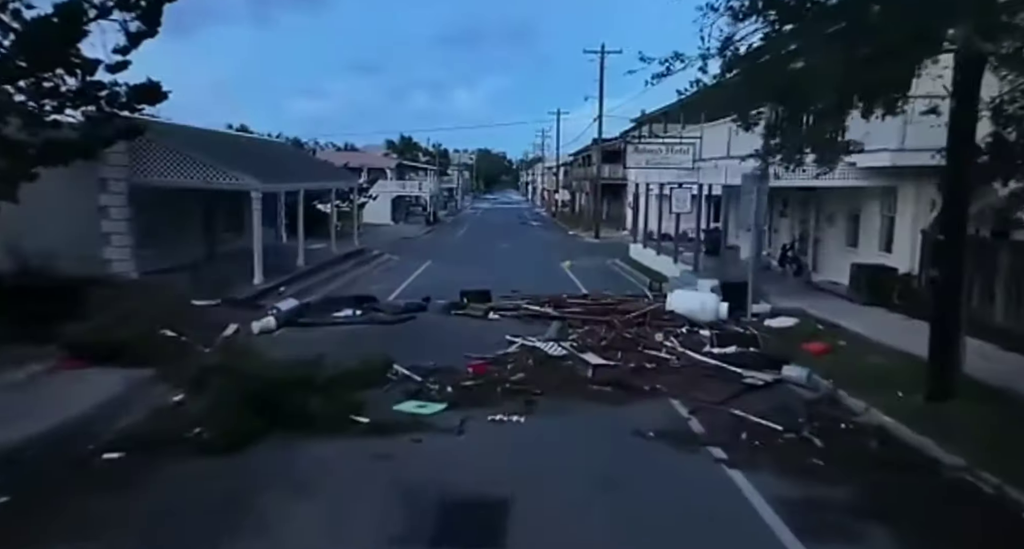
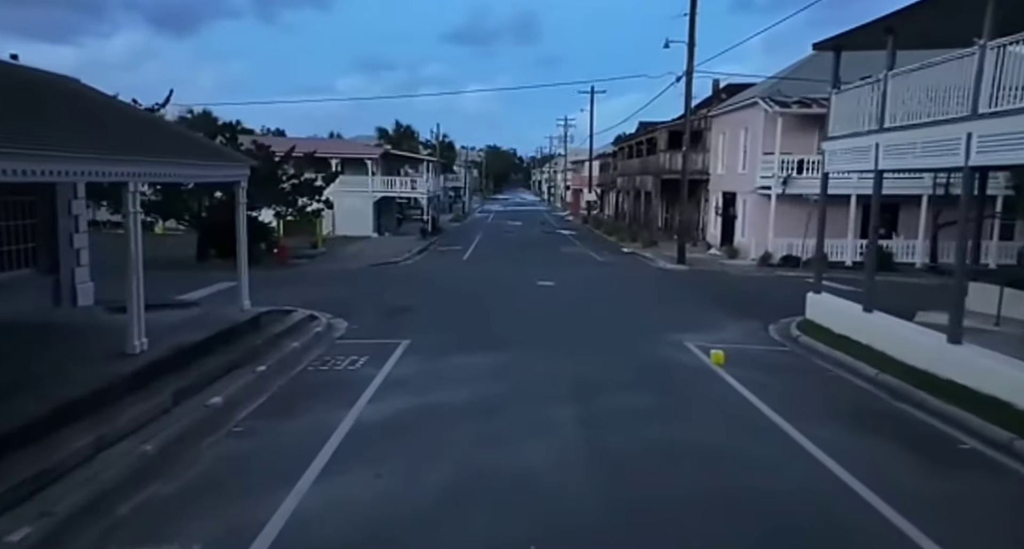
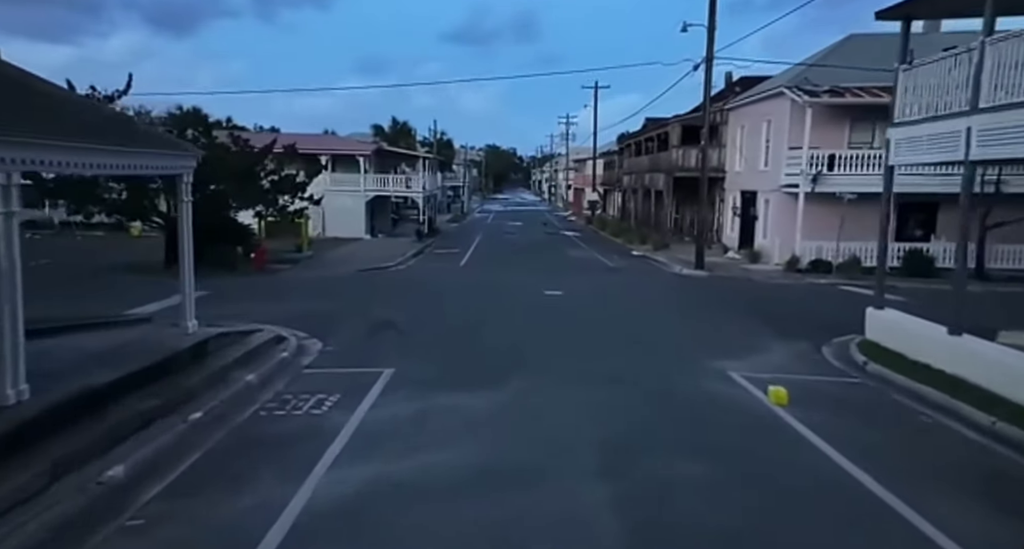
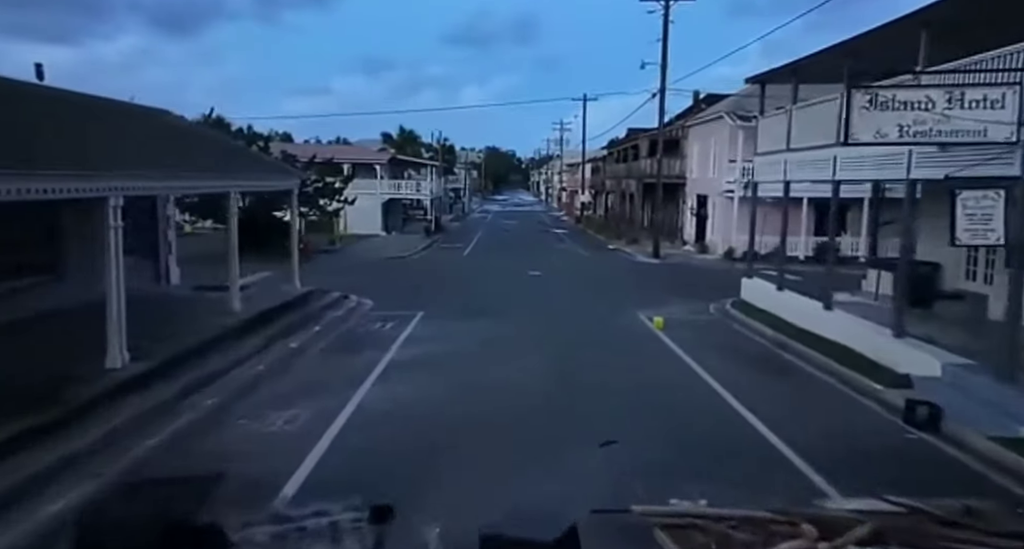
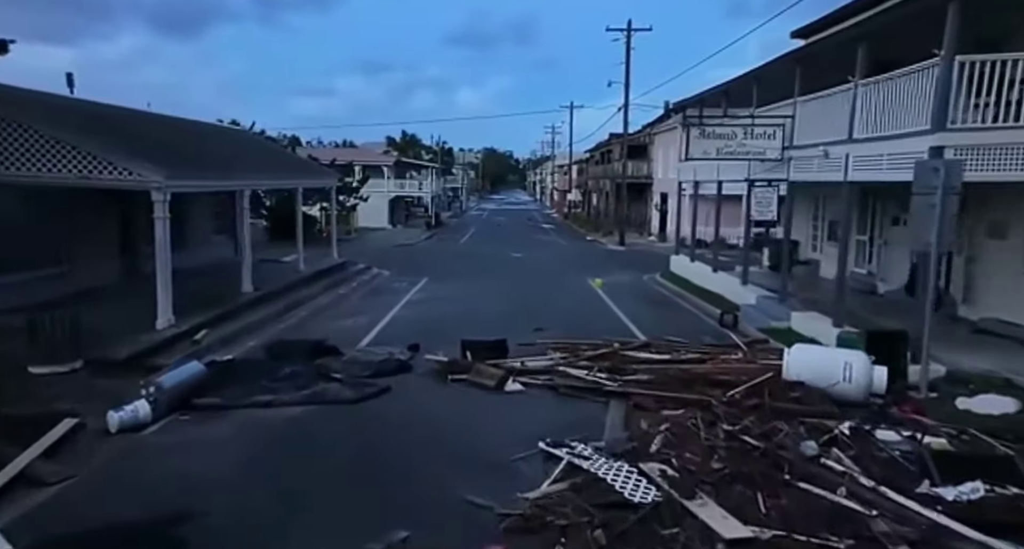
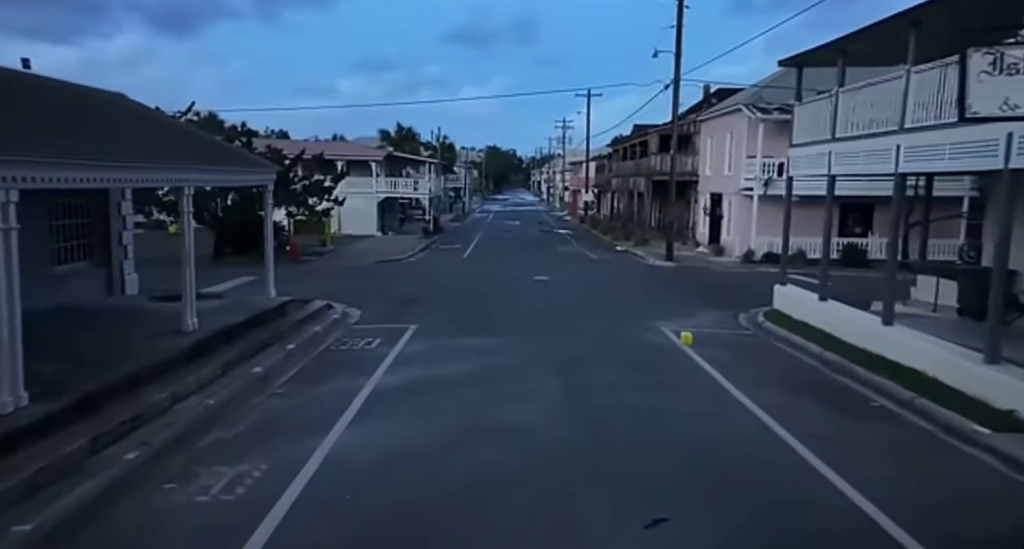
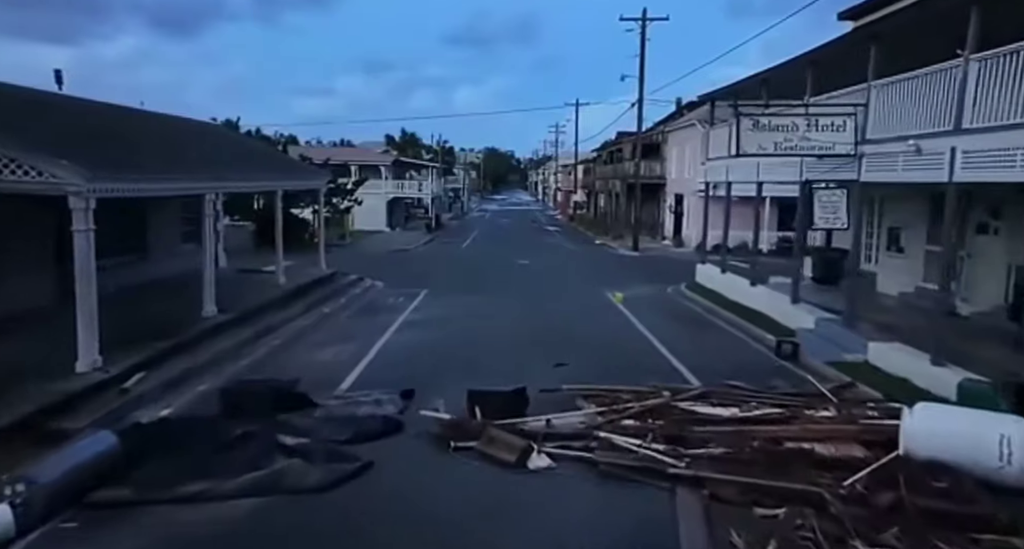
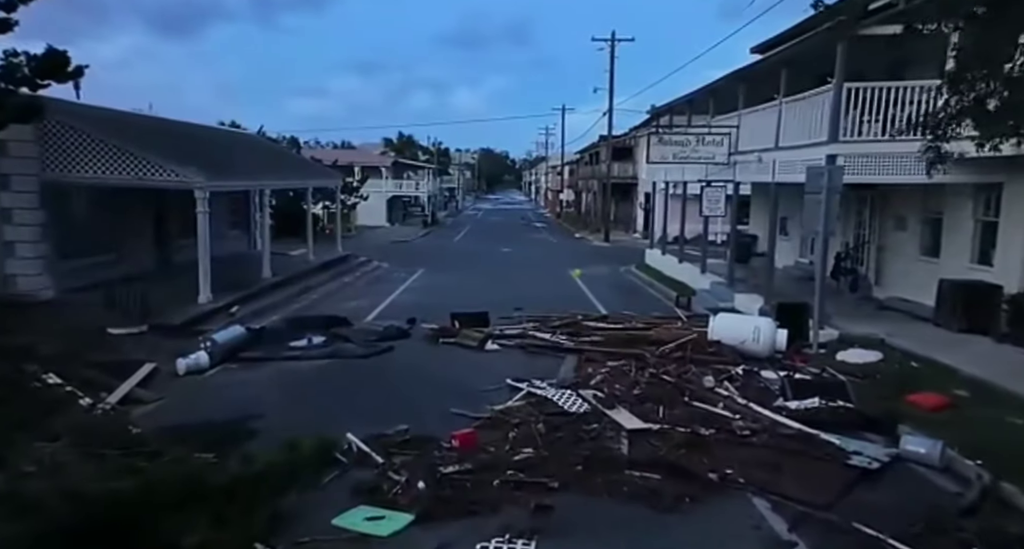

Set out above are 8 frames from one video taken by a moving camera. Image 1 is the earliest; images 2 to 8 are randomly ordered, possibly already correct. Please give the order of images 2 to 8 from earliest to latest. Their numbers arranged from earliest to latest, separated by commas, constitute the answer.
8, 5, 7, 4, 6, 2, 3
